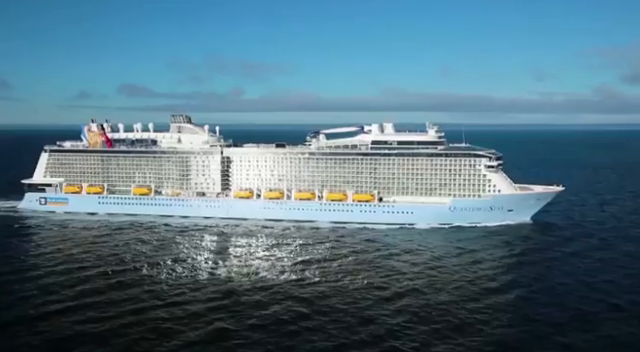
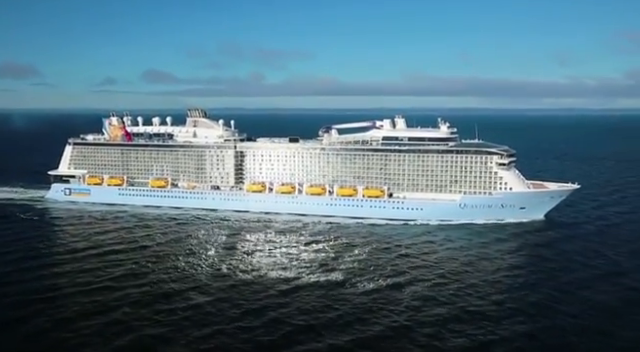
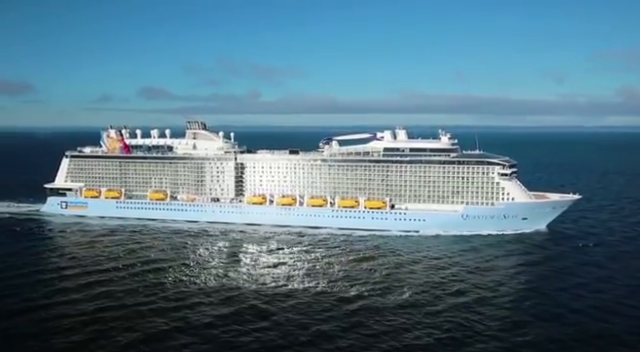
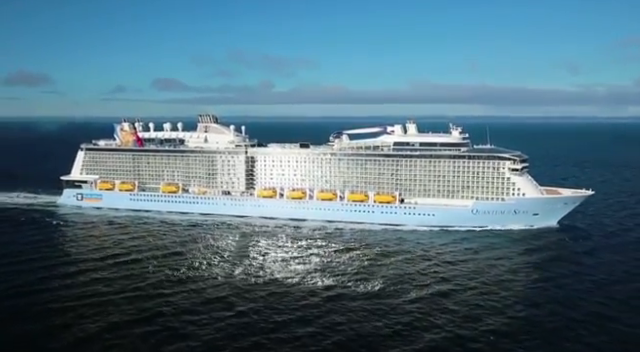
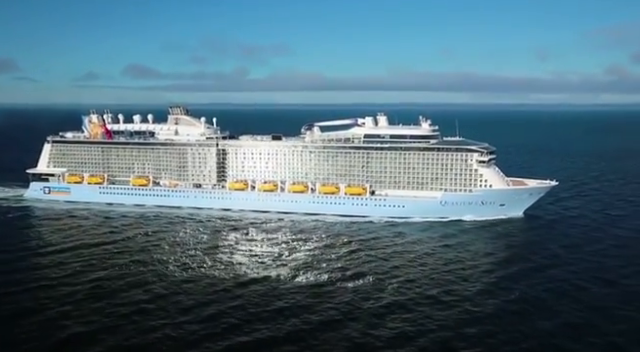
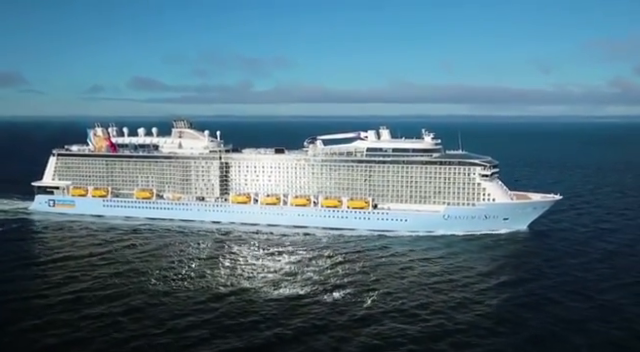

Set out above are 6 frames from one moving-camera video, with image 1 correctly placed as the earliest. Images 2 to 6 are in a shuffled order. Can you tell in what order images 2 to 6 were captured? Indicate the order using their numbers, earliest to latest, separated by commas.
3, 4, 2, 5, 6
